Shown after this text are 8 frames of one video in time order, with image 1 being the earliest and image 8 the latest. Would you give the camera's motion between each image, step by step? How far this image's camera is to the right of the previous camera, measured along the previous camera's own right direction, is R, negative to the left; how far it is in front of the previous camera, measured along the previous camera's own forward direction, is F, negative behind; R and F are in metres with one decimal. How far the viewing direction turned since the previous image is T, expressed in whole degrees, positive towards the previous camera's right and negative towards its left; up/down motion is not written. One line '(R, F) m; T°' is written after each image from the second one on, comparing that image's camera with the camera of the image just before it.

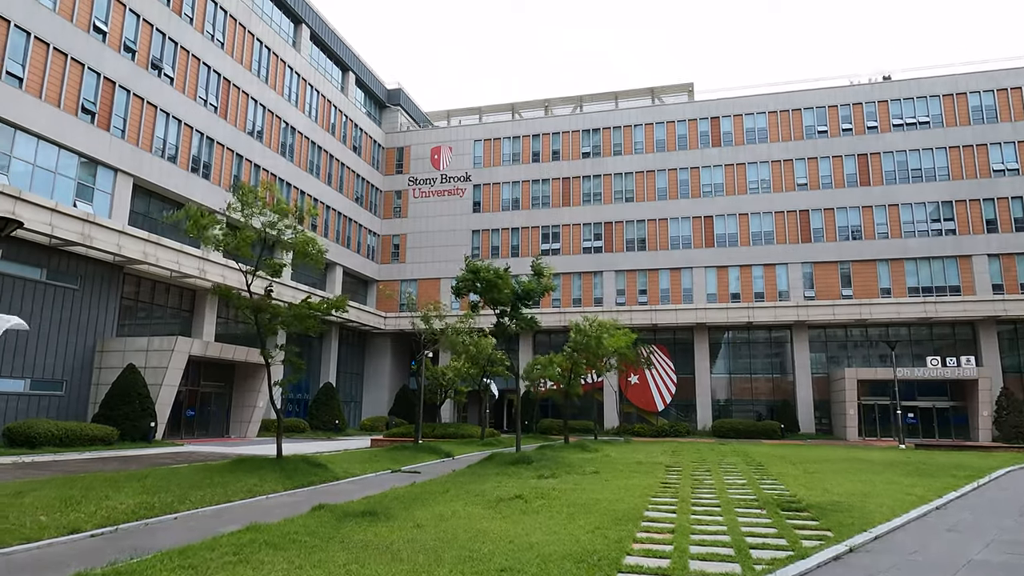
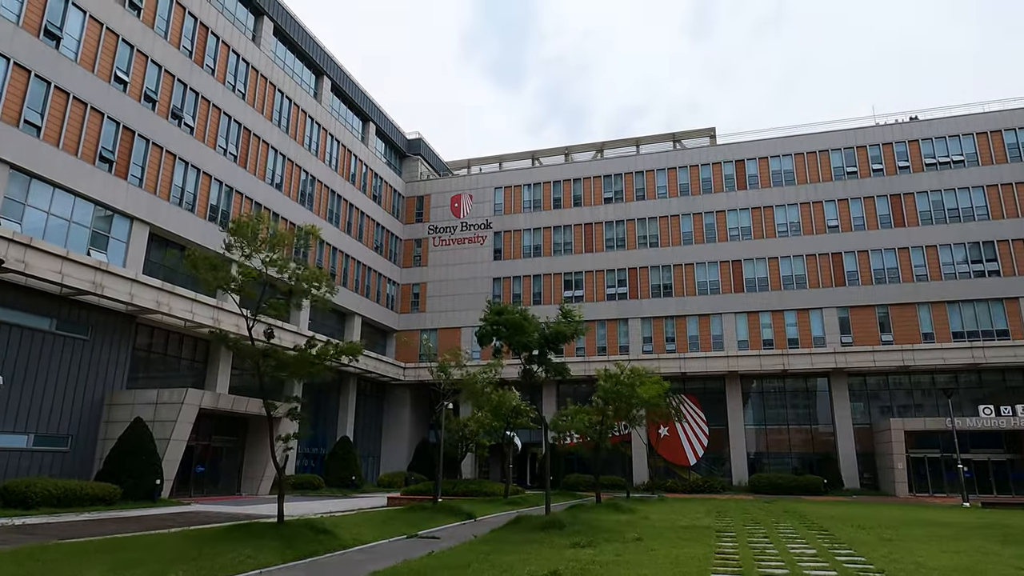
(-0.2, +1.4) m; -2°
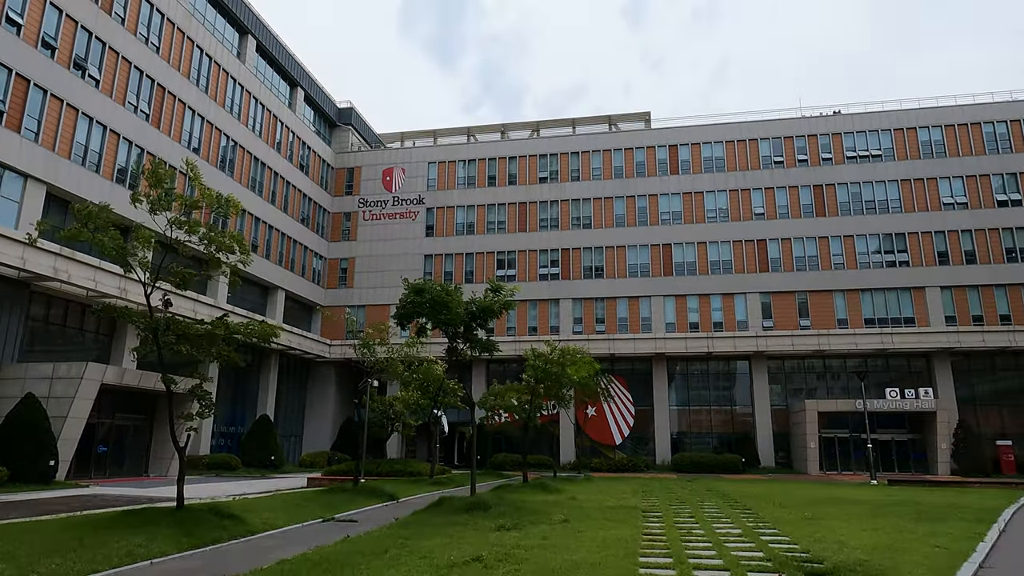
(+0.1, +0.7) m; +6°
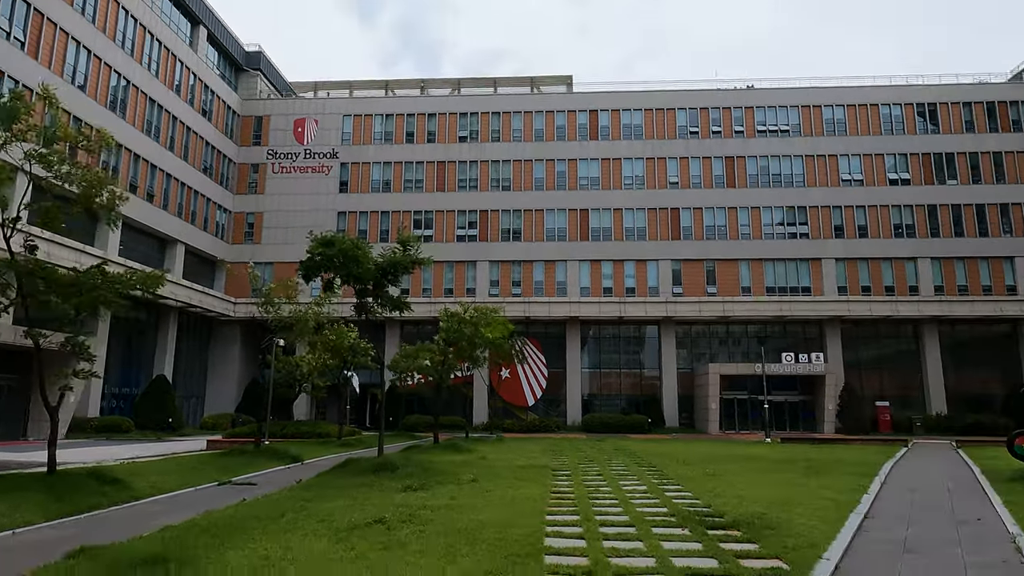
(+0.1, +0.4) m; +7°
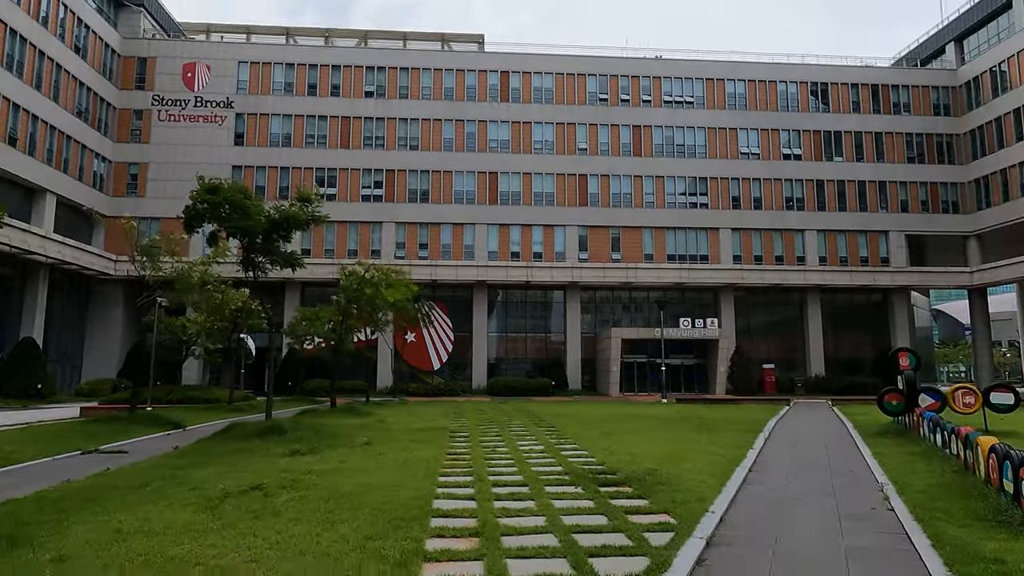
(+0.2, +0.4) m; +8°
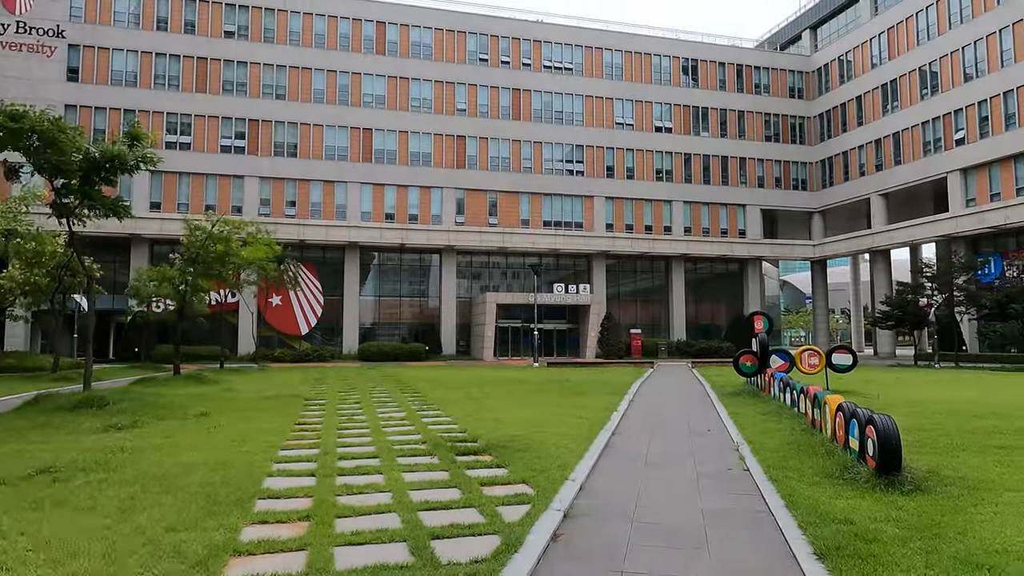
(+0.3, +0.7) m; +10°
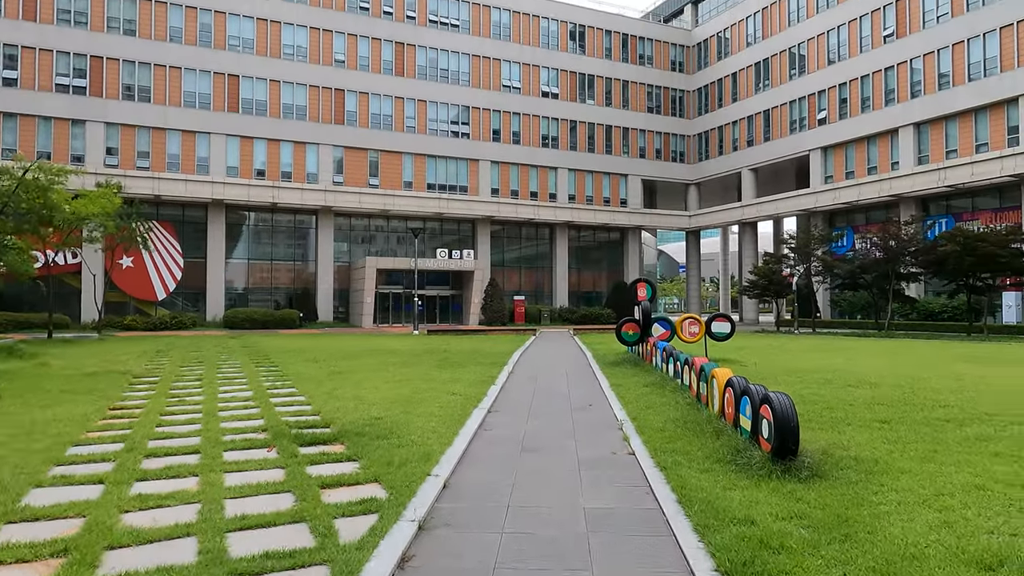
(+0.3, +1.1) m; +10°
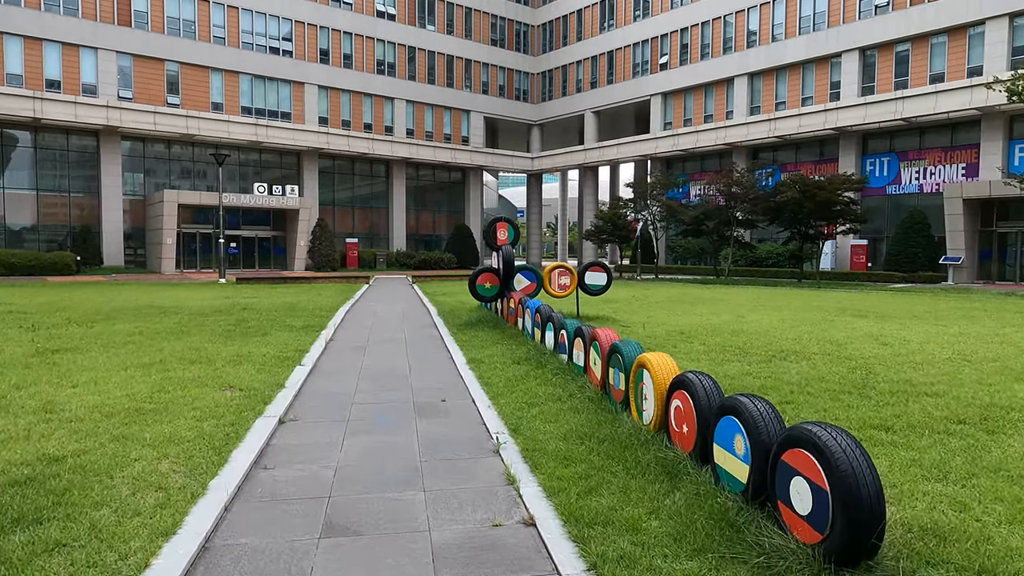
(+0.2, +3.0) m; +14°
